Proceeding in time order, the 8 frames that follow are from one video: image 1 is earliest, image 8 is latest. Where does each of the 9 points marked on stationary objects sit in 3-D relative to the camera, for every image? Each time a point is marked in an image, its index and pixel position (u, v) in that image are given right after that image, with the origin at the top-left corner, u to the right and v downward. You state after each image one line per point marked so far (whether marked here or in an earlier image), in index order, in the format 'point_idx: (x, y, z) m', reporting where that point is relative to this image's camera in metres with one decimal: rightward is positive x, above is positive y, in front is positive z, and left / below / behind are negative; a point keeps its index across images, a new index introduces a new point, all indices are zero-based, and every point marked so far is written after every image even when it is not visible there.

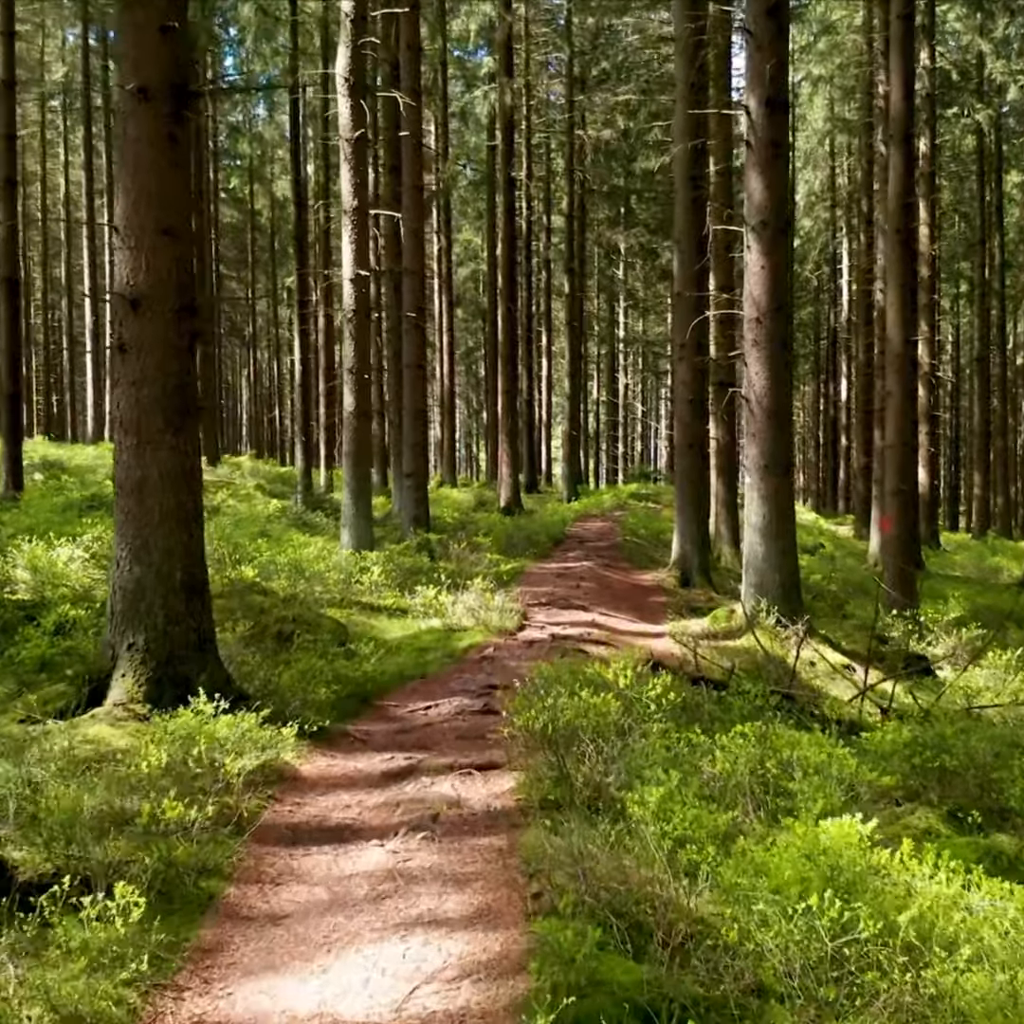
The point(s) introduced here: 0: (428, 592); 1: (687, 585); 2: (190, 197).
0: (-0.8, -0.8, +11.6) m
1: (+2.3, -1.0, +17.0) m
2: (-1.8, +1.7, +6.9) m
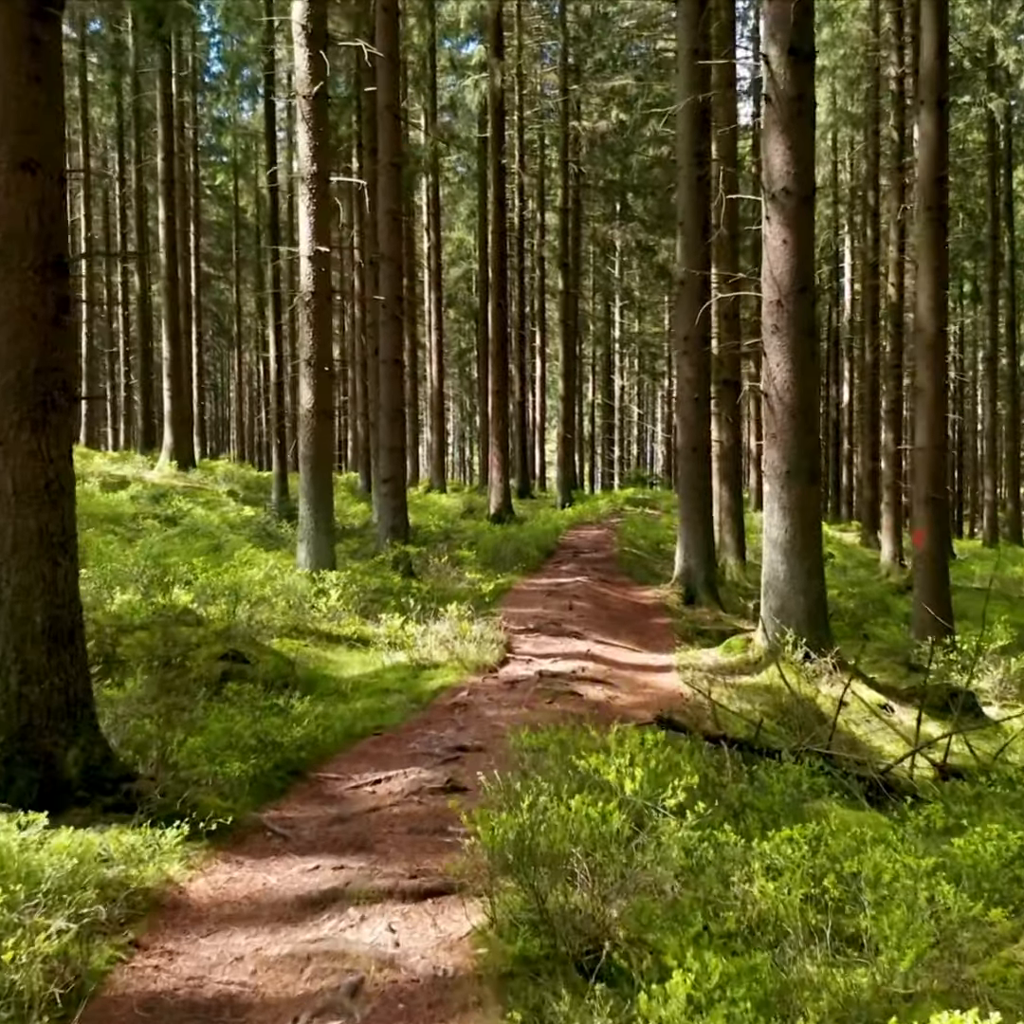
0: (-0.9, -0.9, +10.0) m
1: (+2.2, -1.1, +15.4) m
2: (-1.9, +1.6, +5.3) m
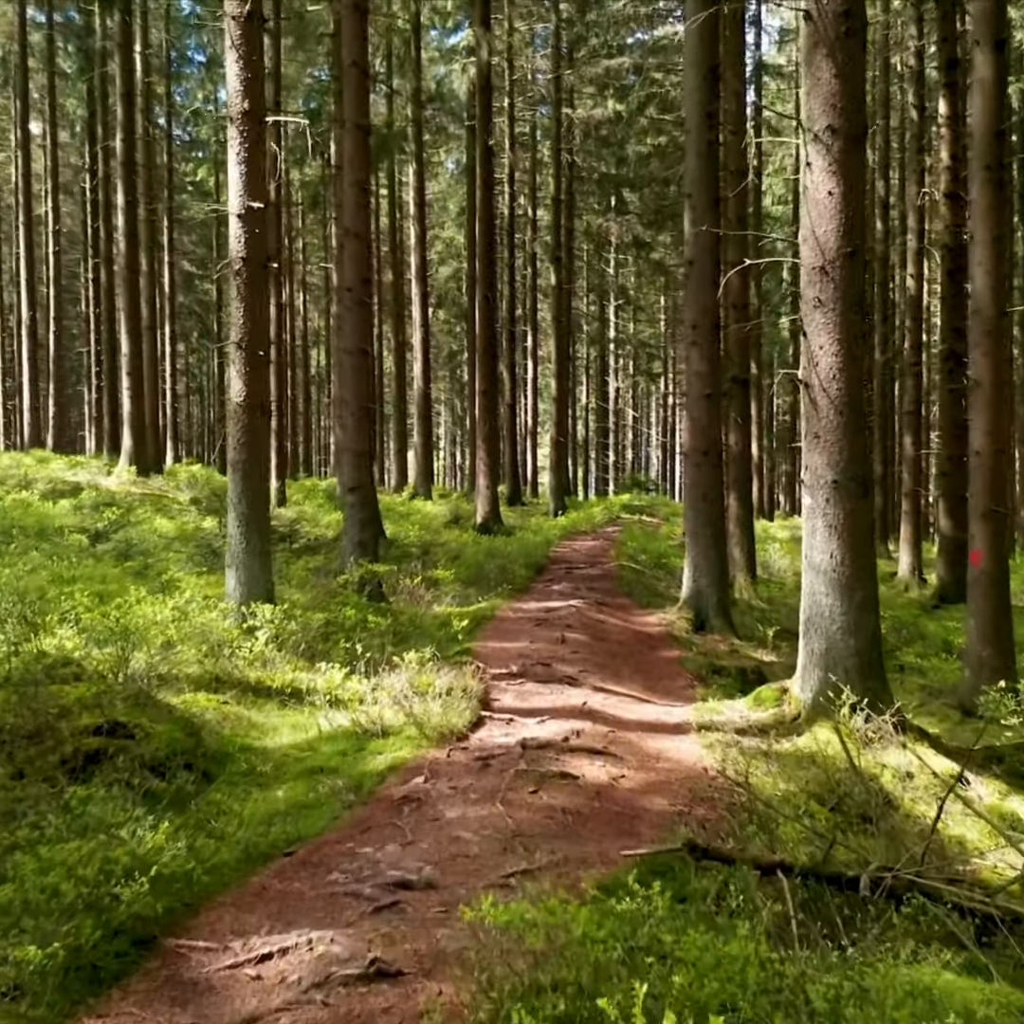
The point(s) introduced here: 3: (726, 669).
0: (-1.1, -1.0, +8.0) m
1: (+2.0, -1.2, +13.4) m
2: (-2.0, +1.5, +3.3) m
3: (+1.9, -1.4, +11.0) m
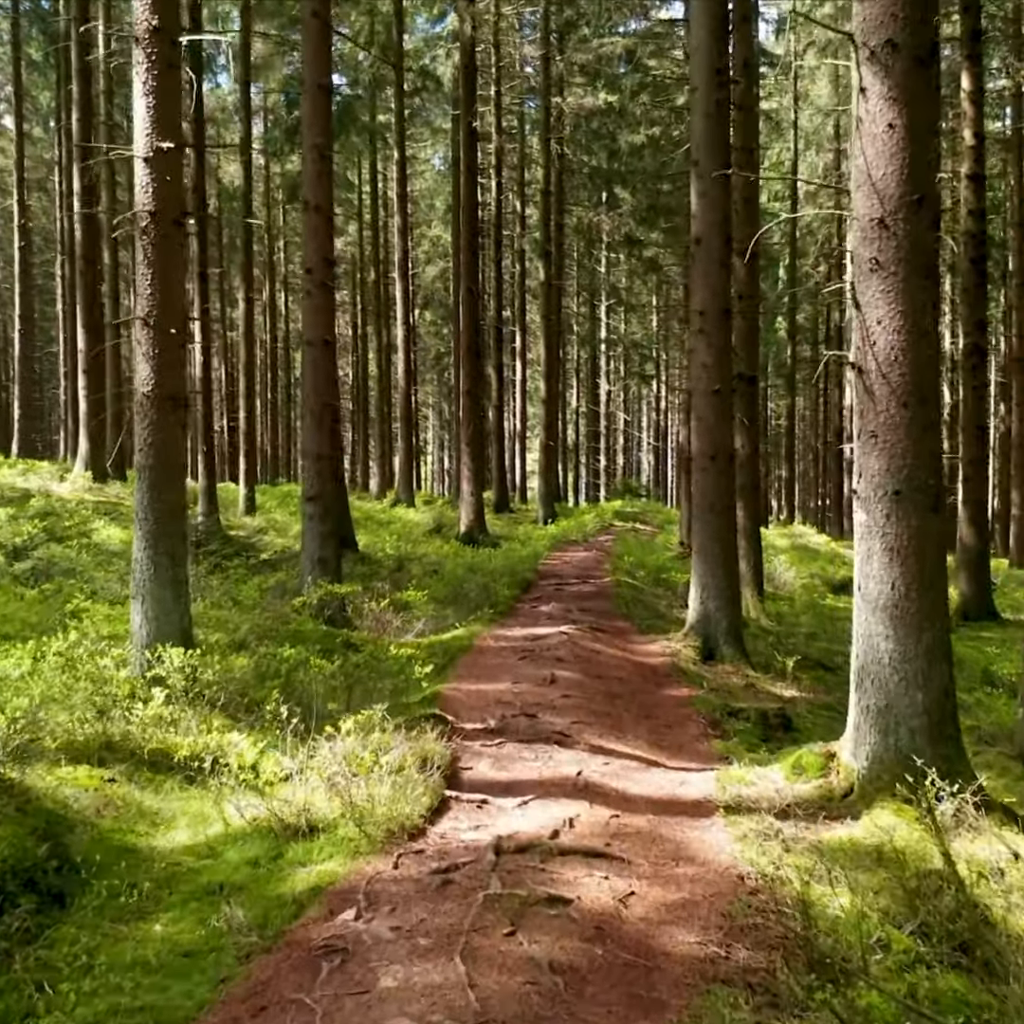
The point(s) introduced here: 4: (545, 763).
0: (-1.2, -1.1, +6.2) m
1: (+1.8, -1.4, +11.7) m
2: (-2.1, +1.5, +1.6) m
3: (+1.7, -1.5, +9.3) m
4: (+0.2, -1.3, +6.6) m
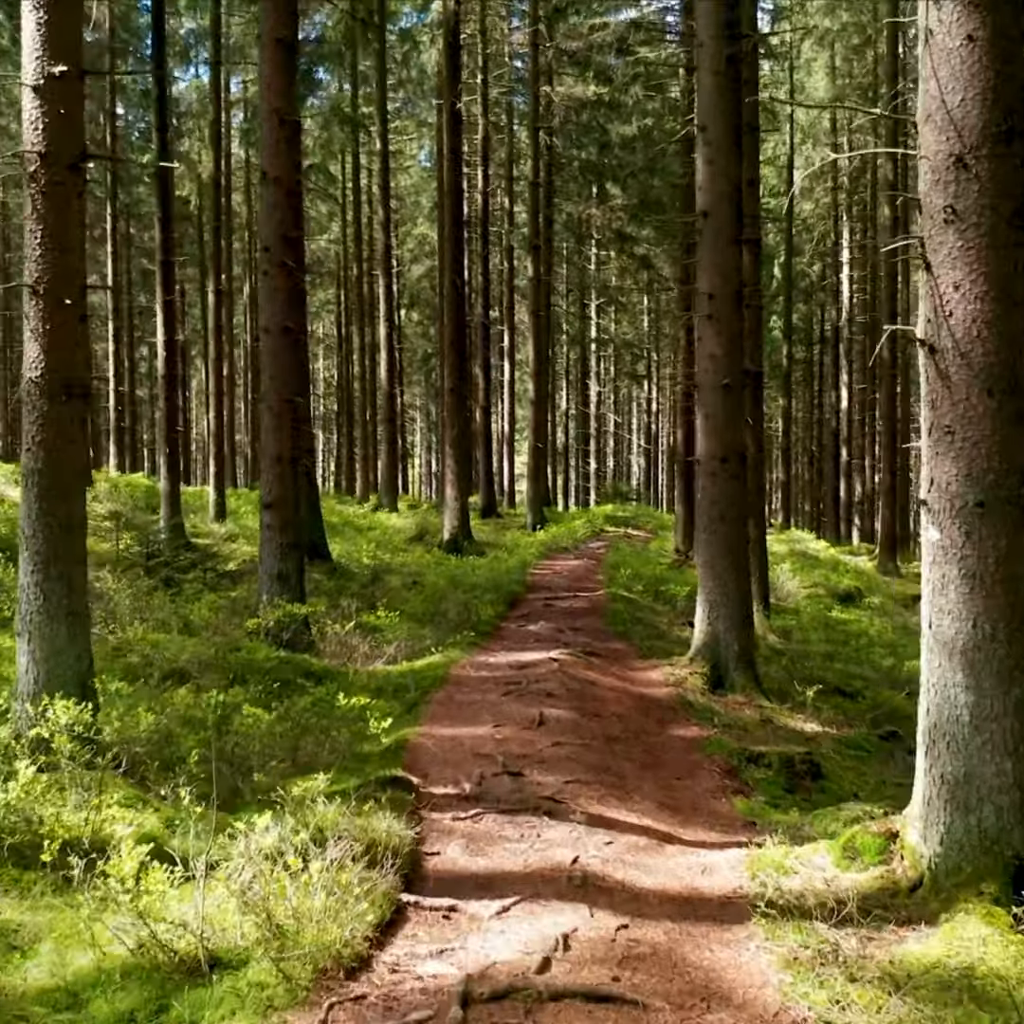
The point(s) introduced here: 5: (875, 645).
0: (-1.3, -1.2, +4.9) m
1: (+1.7, -1.4, +10.3) m
2: (-2.2, +1.4, +0.2) m
3: (+1.6, -1.5, +8.0) m
4: (+0.1, -1.4, +5.2) m
5: (+4.1, -1.5, +14.2) m
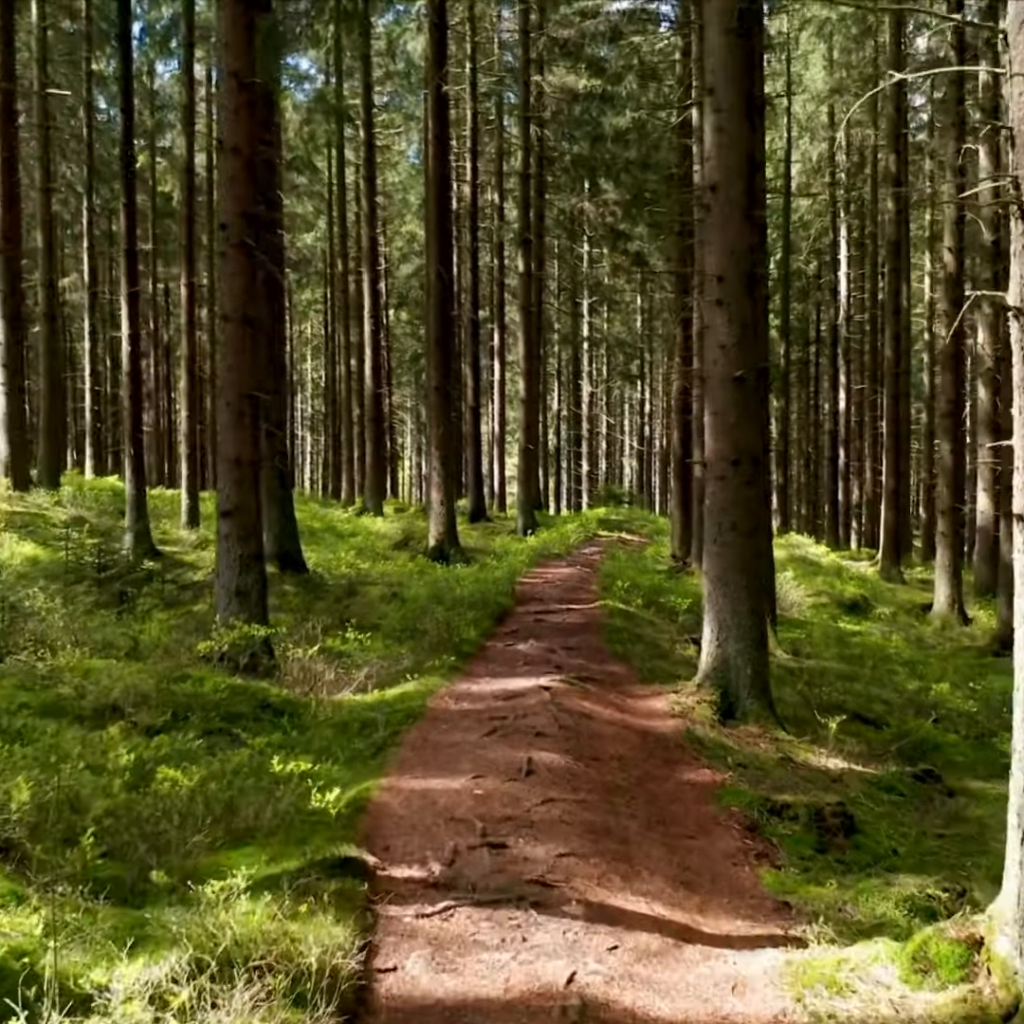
0: (-1.3, -1.2, +3.7) m
1: (+1.6, -1.5, +9.2) m
2: (-2.2, +1.4, -0.9) m
3: (+1.5, -1.6, +6.8) m
4: (0.0, -1.4, +4.1) m
5: (+4.0, -1.6, +13.1) m
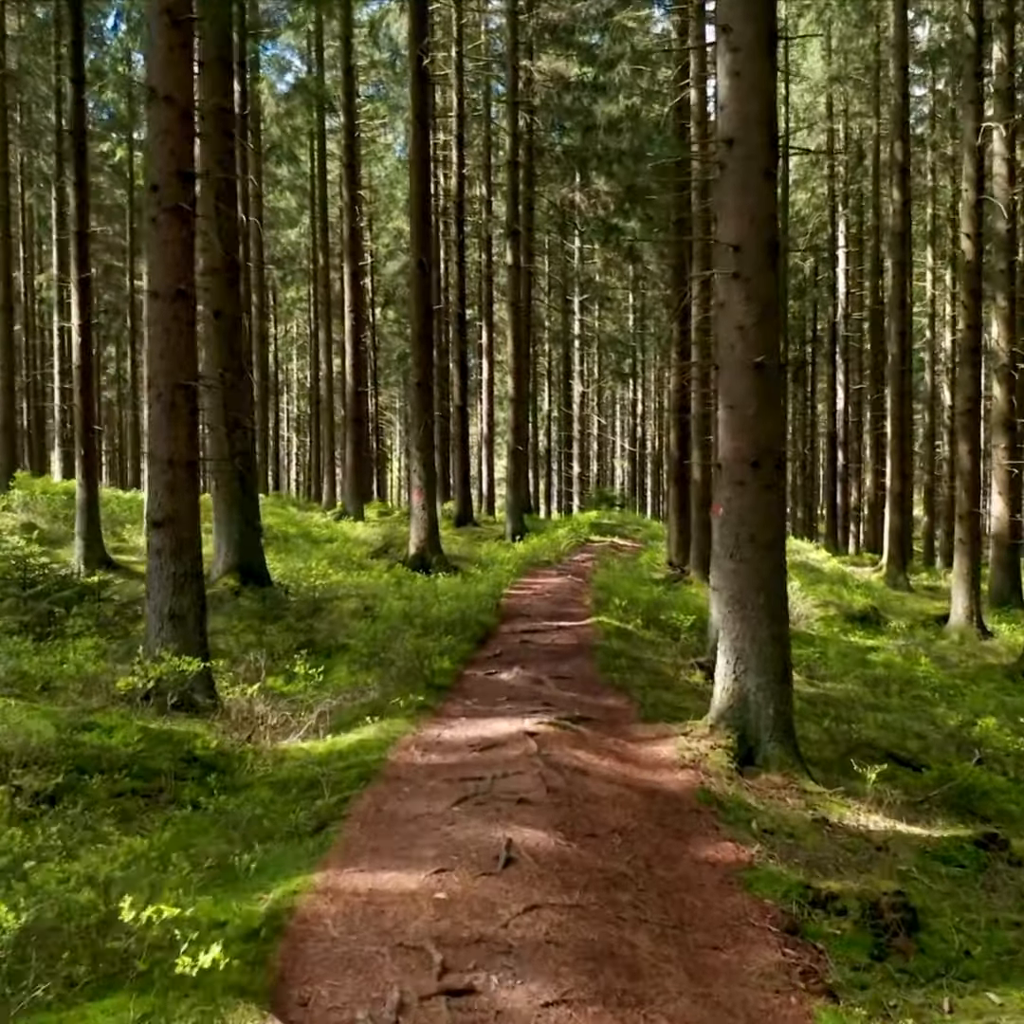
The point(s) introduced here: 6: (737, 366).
0: (-1.4, -1.3, +2.3) m
1: (+1.5, -1.6, +7.8) m
2: (-2.3, +1.3, -2.4) m
3: (+1.4, -1.7, +5.4) m
4: (-0.1, -1.5, +2.7) m
5: (+3.8, -1.7, +11.7) m
6: (+1.4, +0.9, +8.0) m
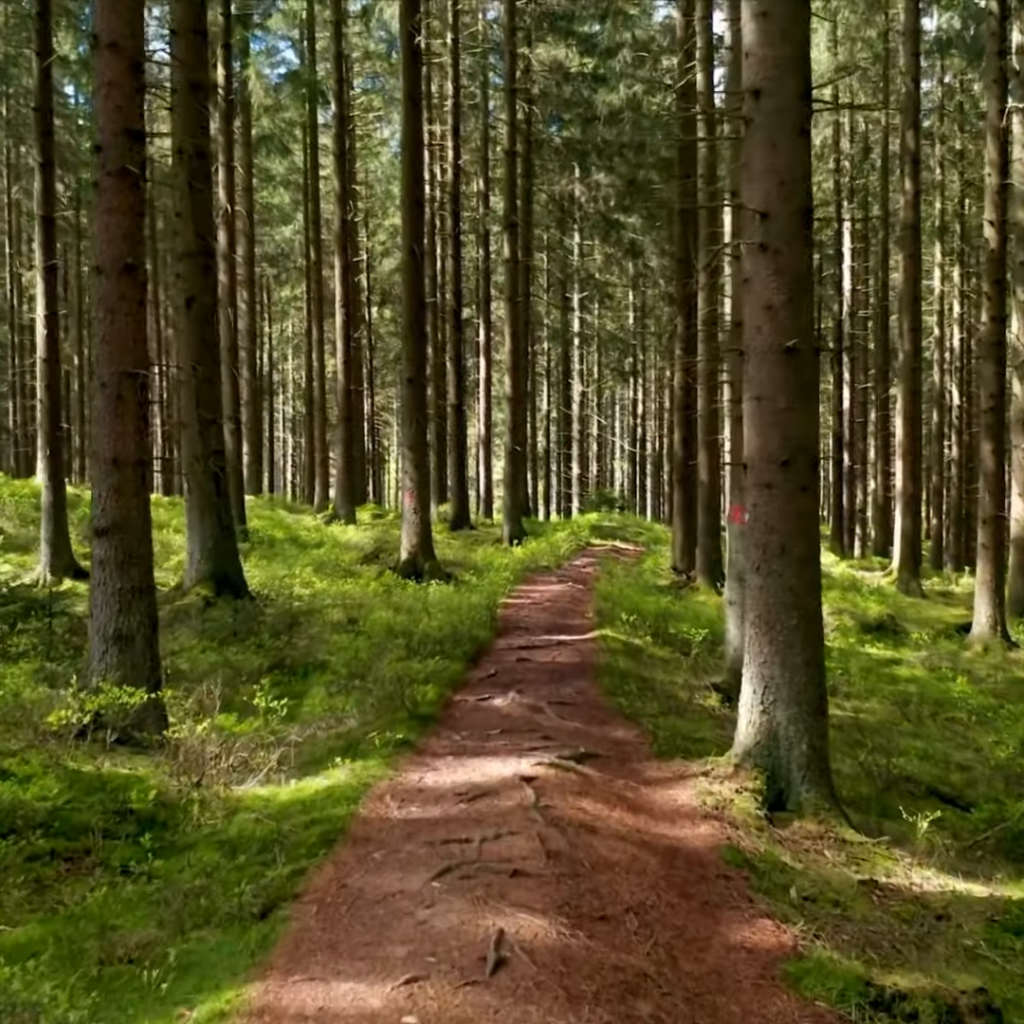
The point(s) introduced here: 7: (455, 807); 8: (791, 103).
0: (-1.5, -1.3, +1.3) m
1: (+1.4, -1.6, +6.8) m
2: (-2.3, +1.3, -3.4) m
3: (+1.4, -1.7, +4.4) m
4: (-0.1, -1.5, +1.7) m
5: (+3.8, -1.7, +10.6) m
6: (+1.4, +0.9, +6.9) m
7: (-0.3, -1.3, +5.8) m
8: (+1.5, +2.2, +6.9) m
